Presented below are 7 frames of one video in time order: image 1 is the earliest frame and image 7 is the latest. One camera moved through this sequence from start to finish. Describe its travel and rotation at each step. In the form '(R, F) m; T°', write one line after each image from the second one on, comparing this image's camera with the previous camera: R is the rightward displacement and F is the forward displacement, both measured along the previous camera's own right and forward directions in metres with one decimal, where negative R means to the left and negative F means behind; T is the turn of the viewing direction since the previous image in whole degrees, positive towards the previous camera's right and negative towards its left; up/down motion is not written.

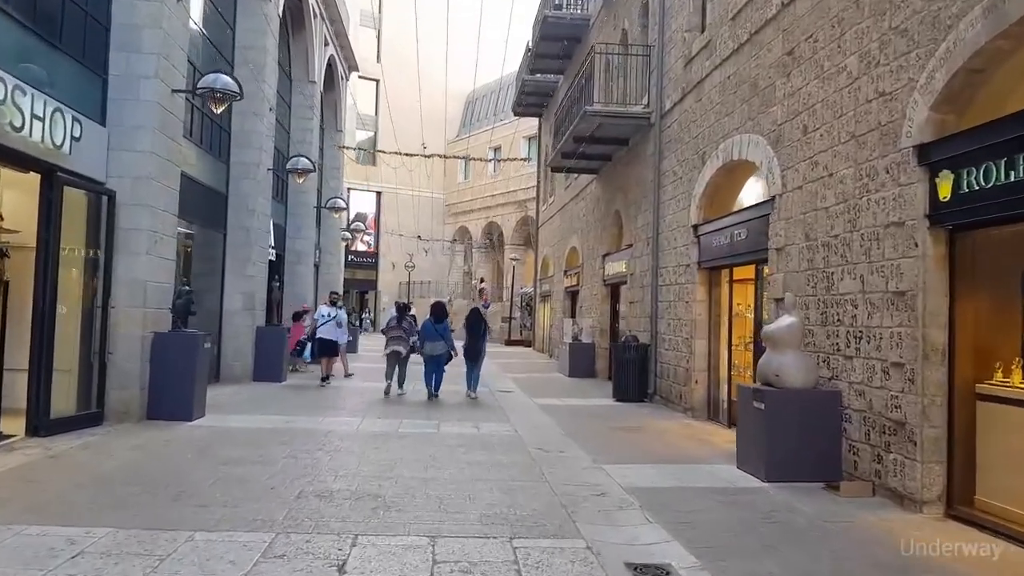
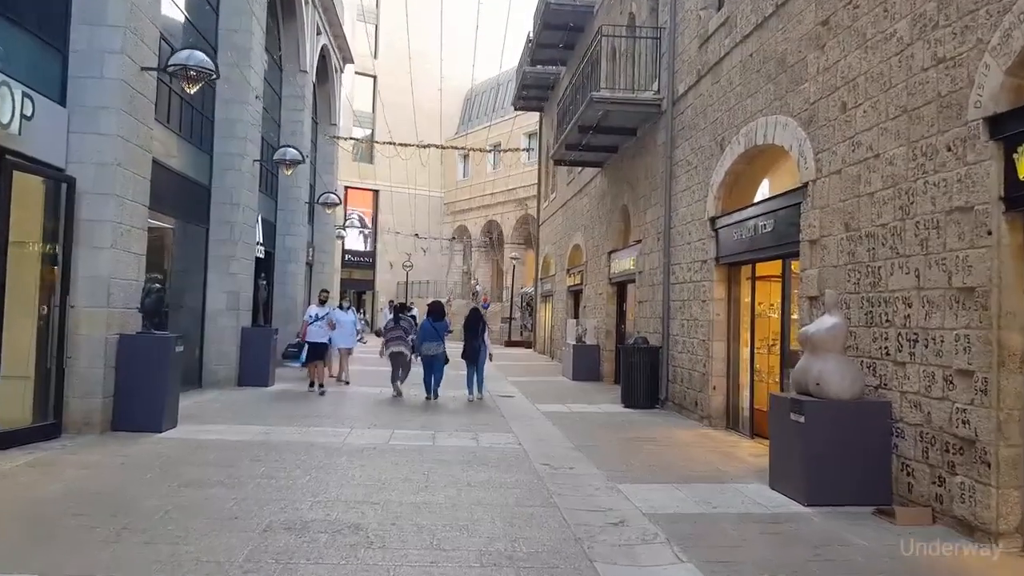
(0.0, +0.9) m; 0°
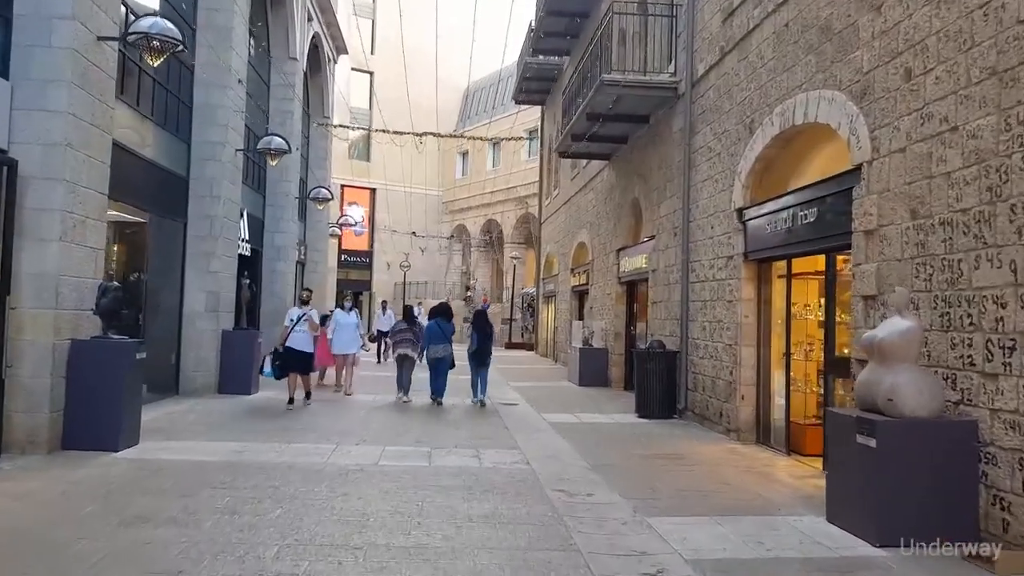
(-0.1, +1.0) m; 0°
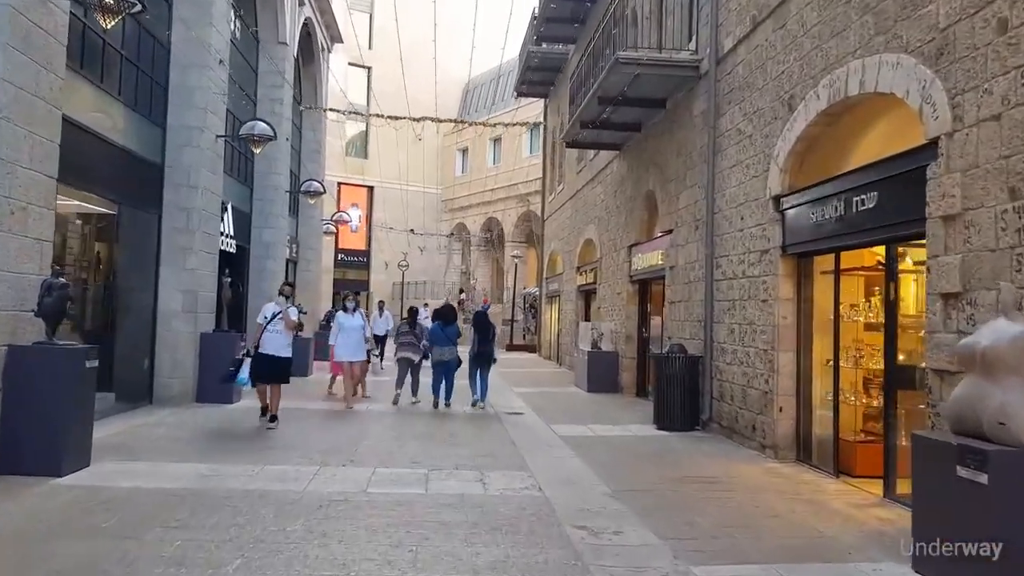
(-0.1, +1.1) m; 0°
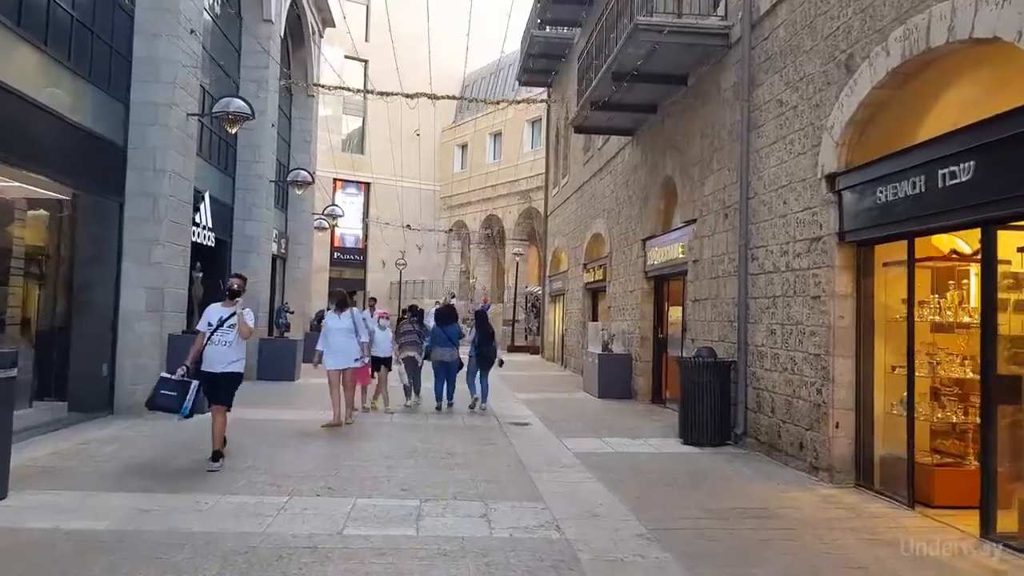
(-0.1, +1.2) m; 0°
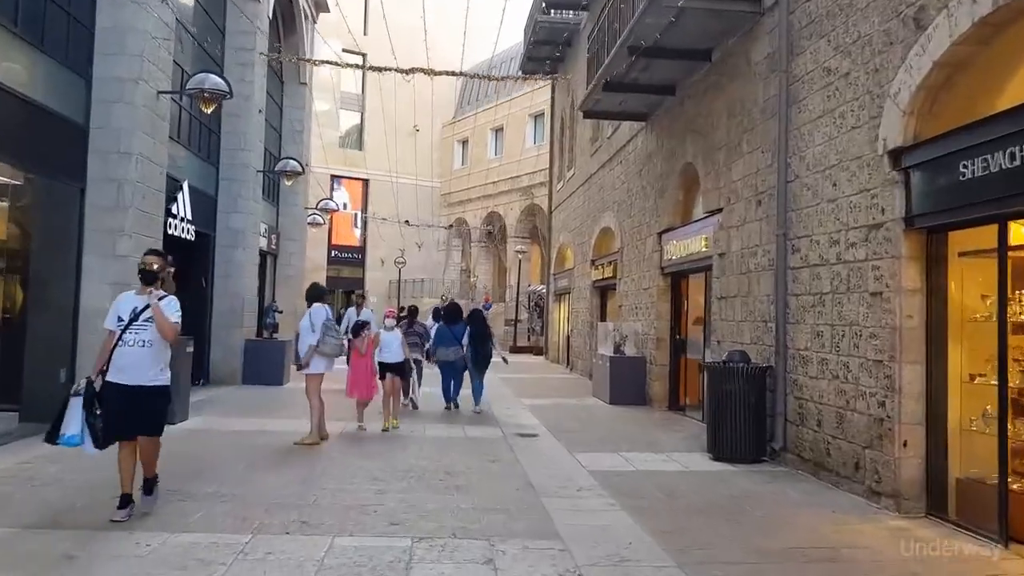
(-0.1, +1.0) m; 0°
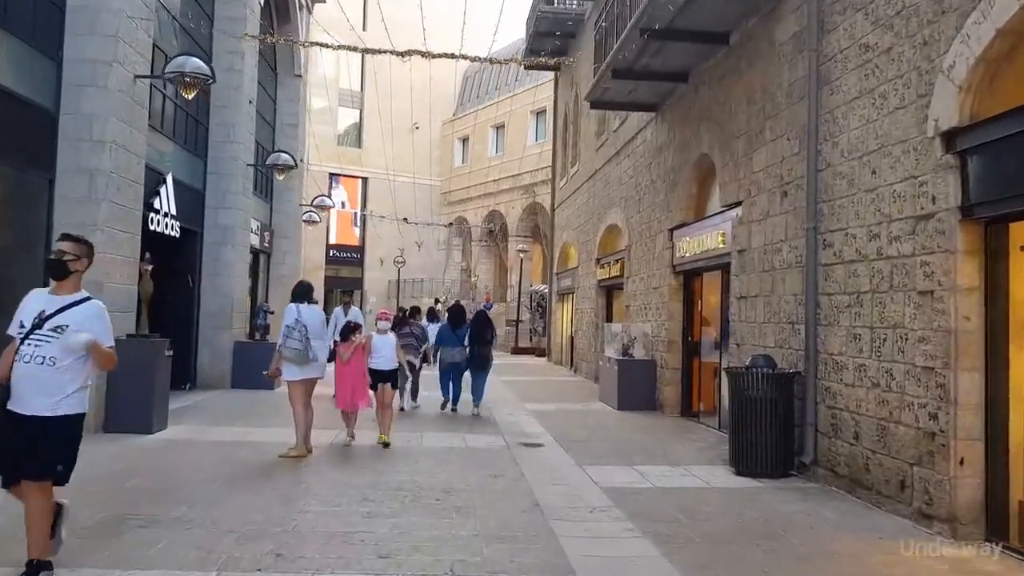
(0.0, +0.7) m; 0°
